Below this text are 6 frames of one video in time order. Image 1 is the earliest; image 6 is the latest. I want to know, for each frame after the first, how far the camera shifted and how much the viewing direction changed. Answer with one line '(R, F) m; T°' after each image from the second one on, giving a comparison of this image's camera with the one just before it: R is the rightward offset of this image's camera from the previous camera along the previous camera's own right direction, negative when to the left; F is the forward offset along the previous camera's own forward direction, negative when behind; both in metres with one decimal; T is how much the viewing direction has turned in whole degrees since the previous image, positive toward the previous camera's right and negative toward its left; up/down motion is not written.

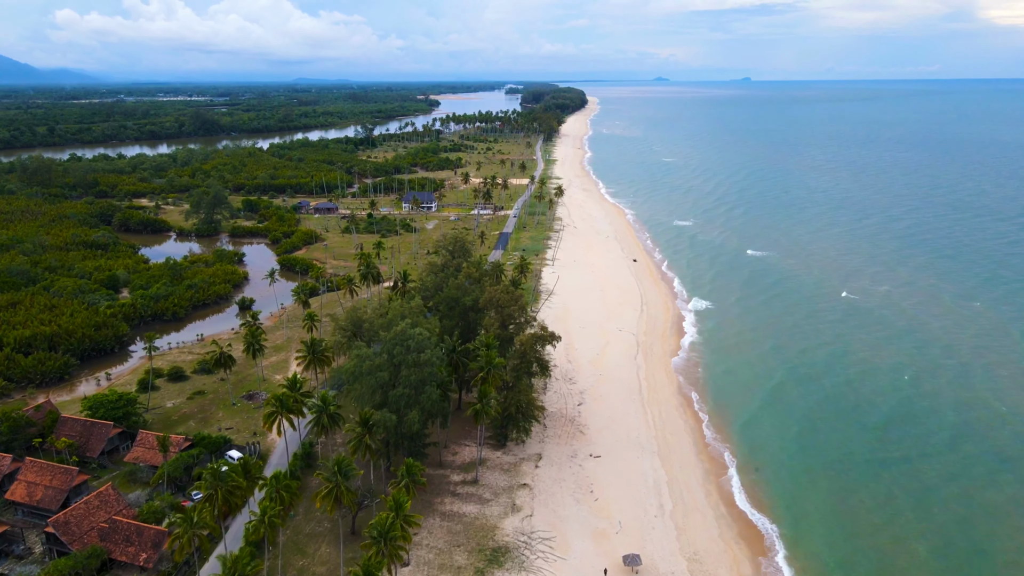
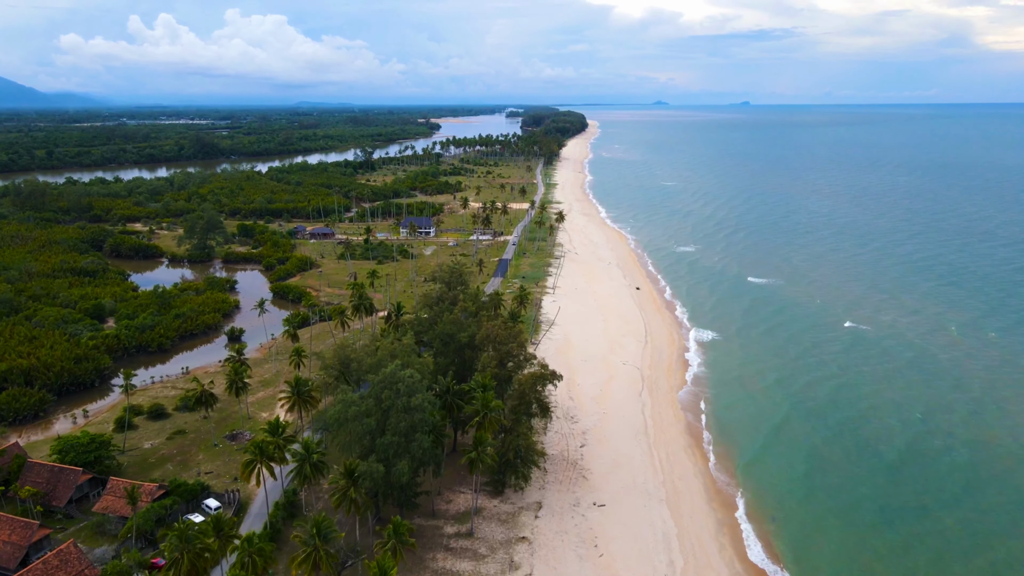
(+0.1, +2.0) m; 0°
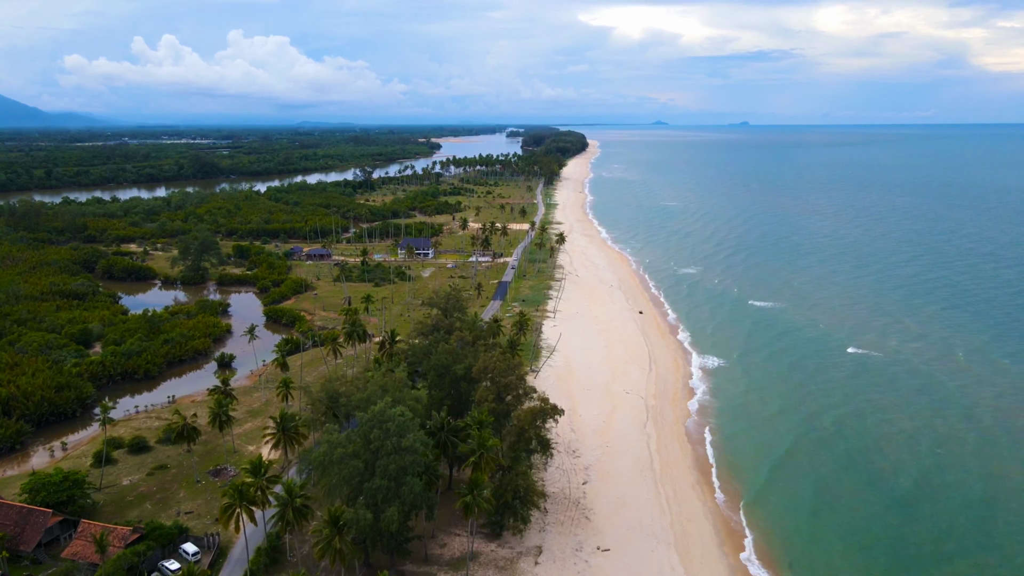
(+0.1, +1.6) m; 0°
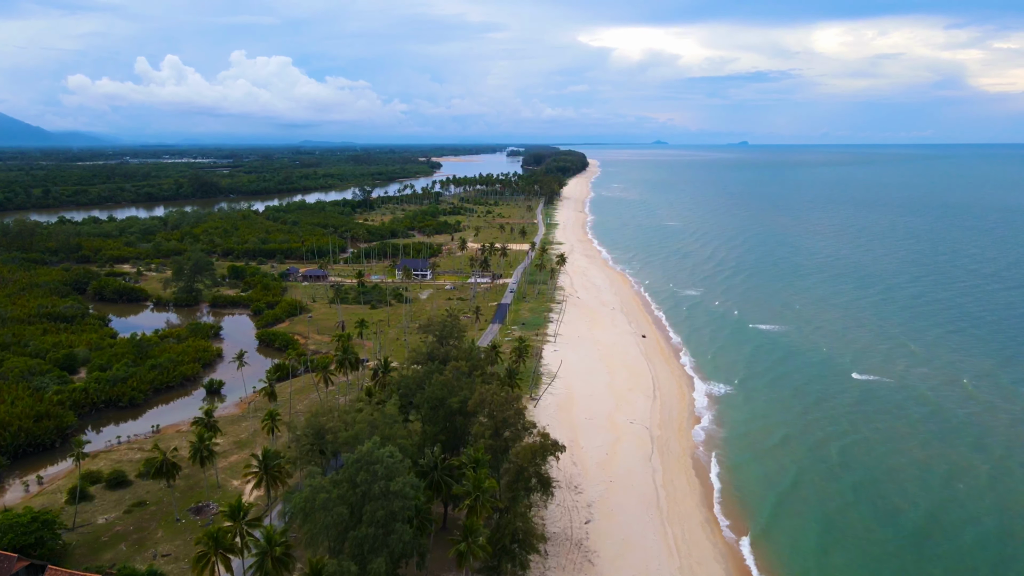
(+0.1, +1.7) m; 0°
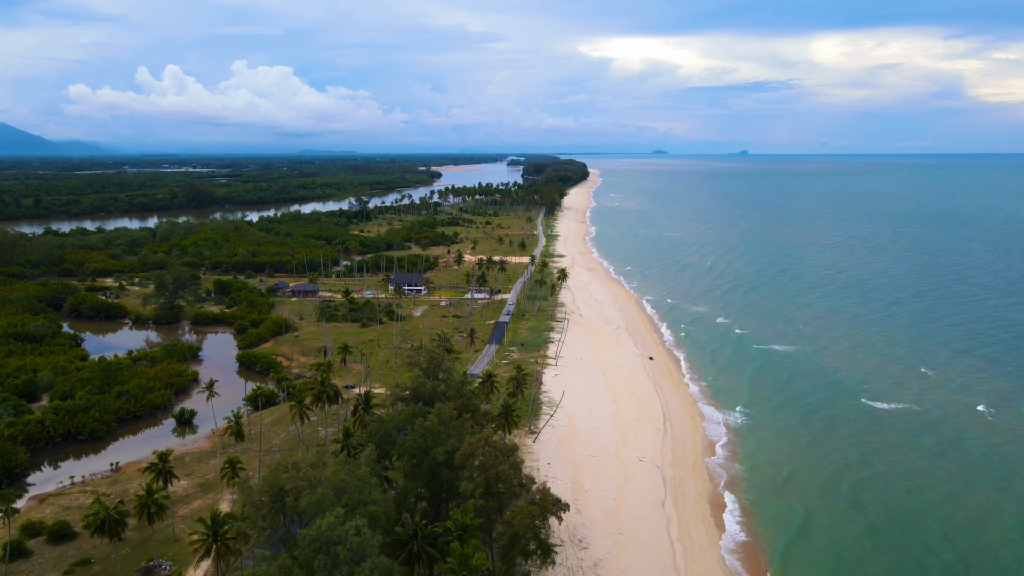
(+0.2, +4.0) m; 0°
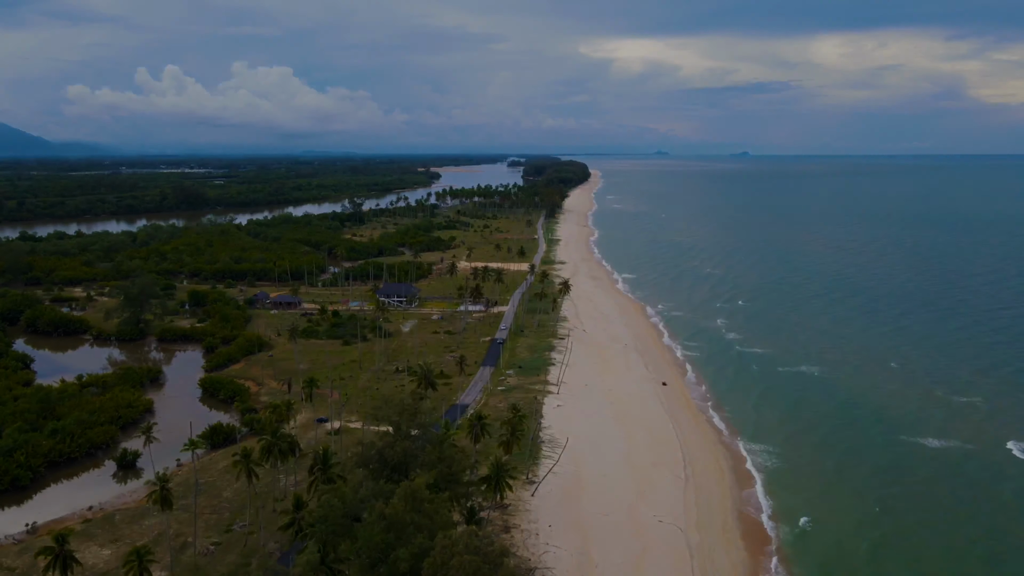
(+0.3, +6.5) m; 0°
